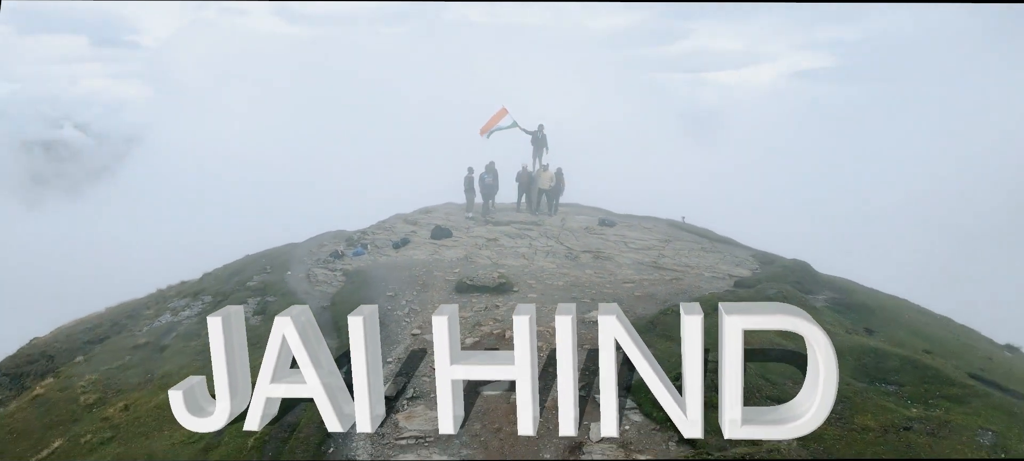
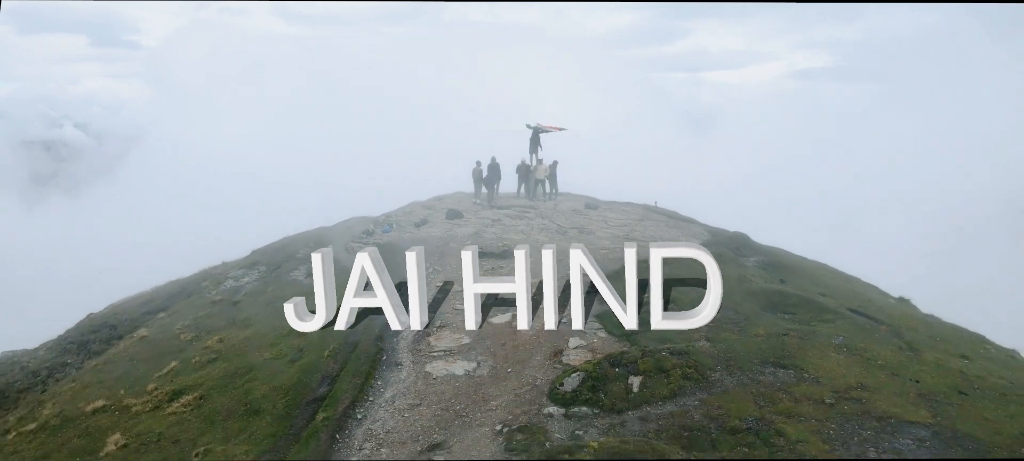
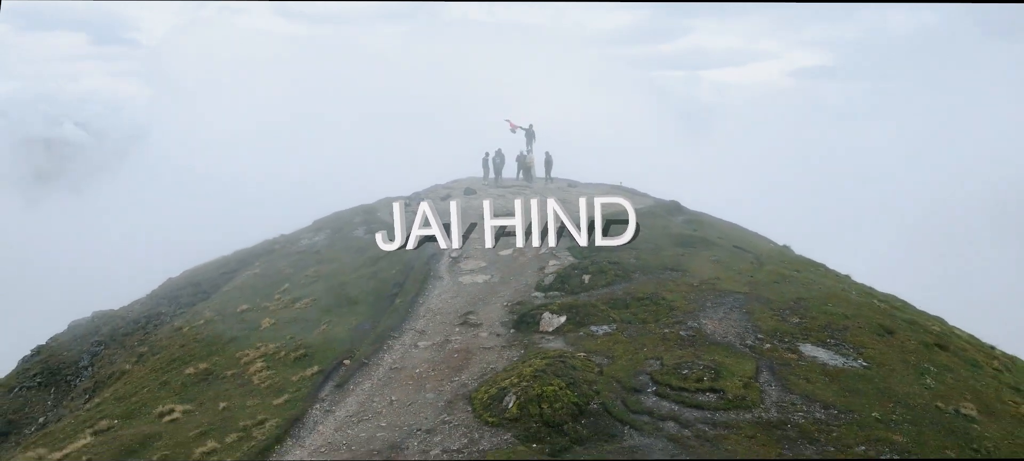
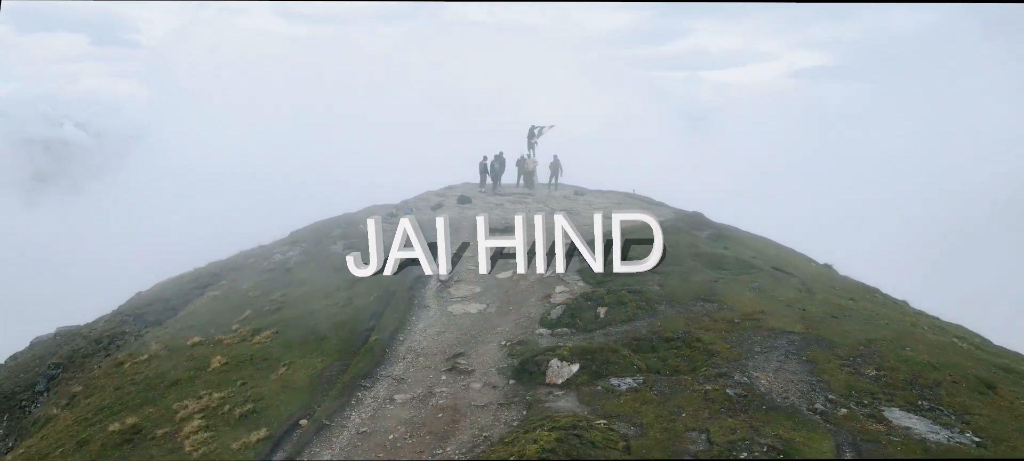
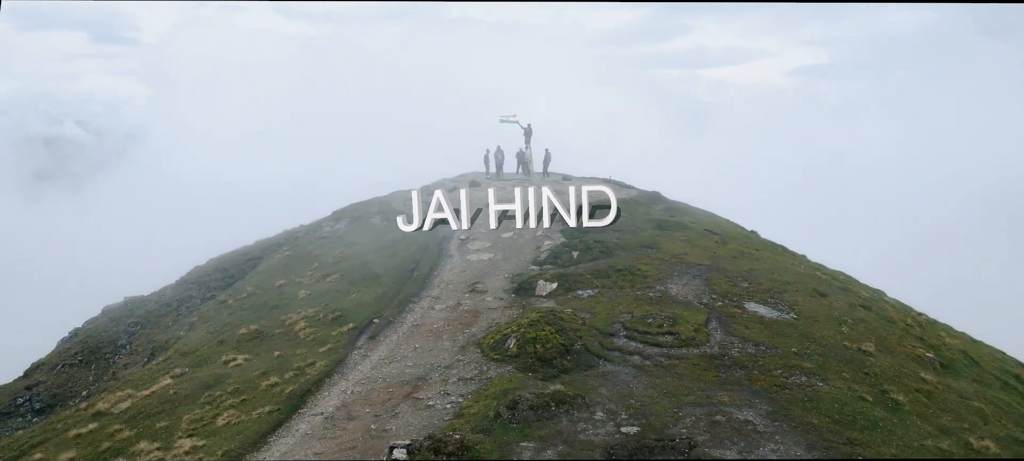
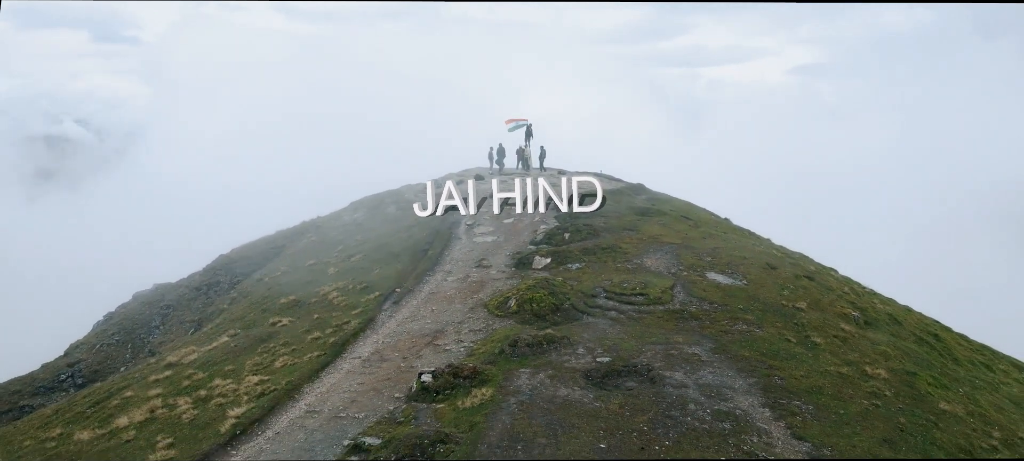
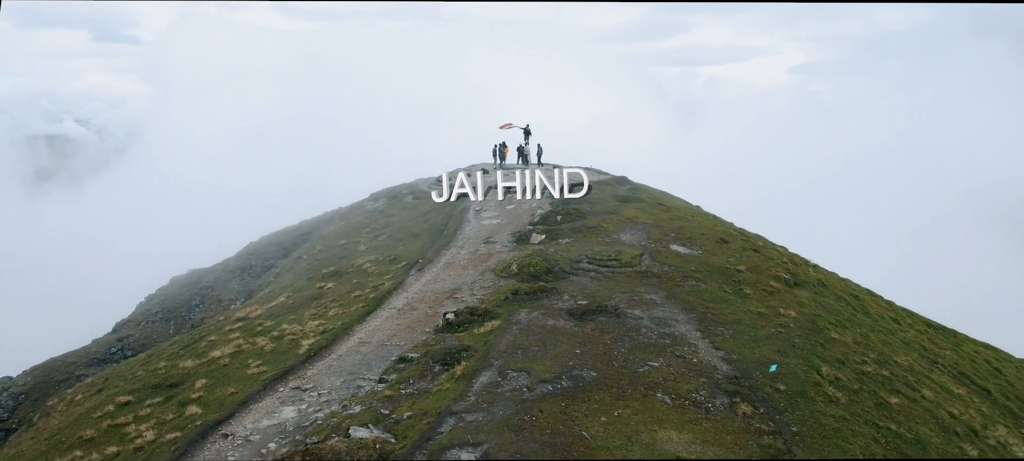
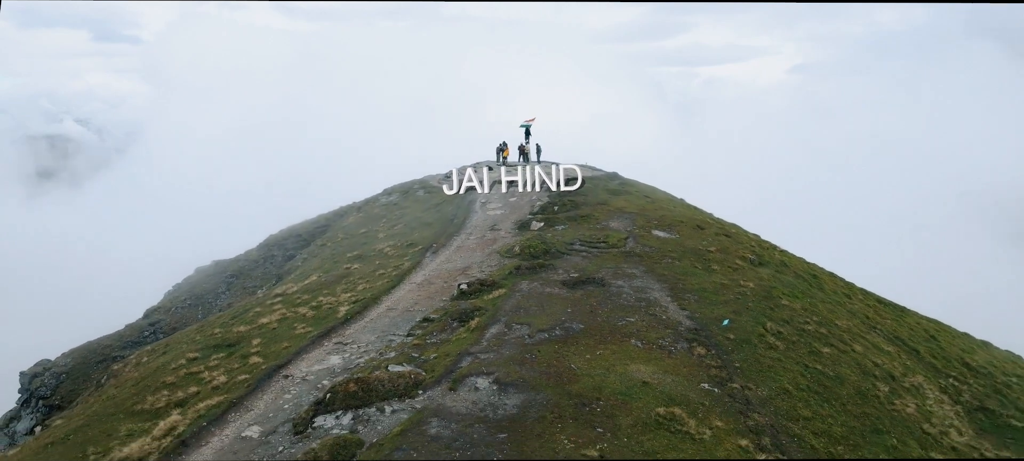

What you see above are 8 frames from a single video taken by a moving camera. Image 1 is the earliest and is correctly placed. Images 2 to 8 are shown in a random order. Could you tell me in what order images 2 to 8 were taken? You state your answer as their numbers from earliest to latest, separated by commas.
2, 4, 3, 5, 6, 7, 8
